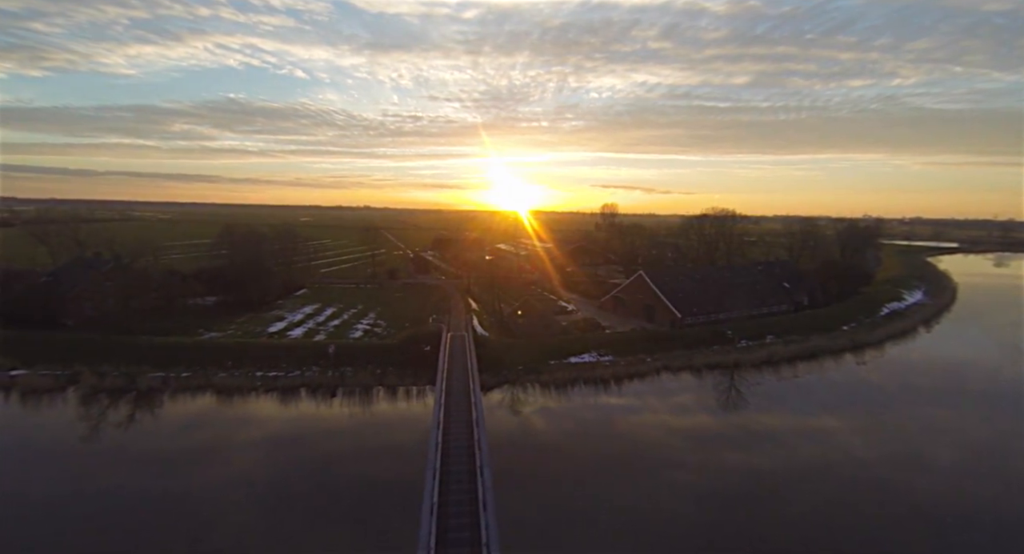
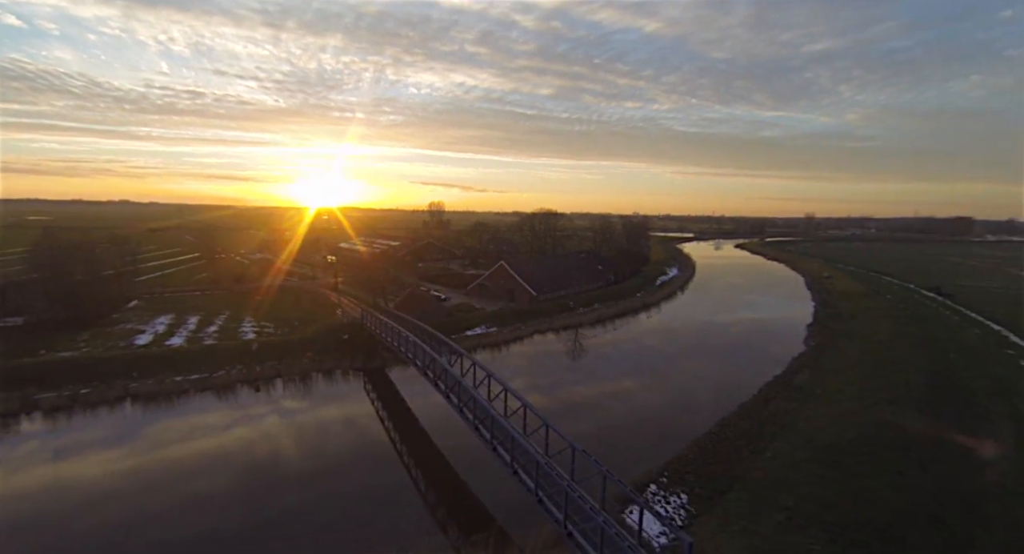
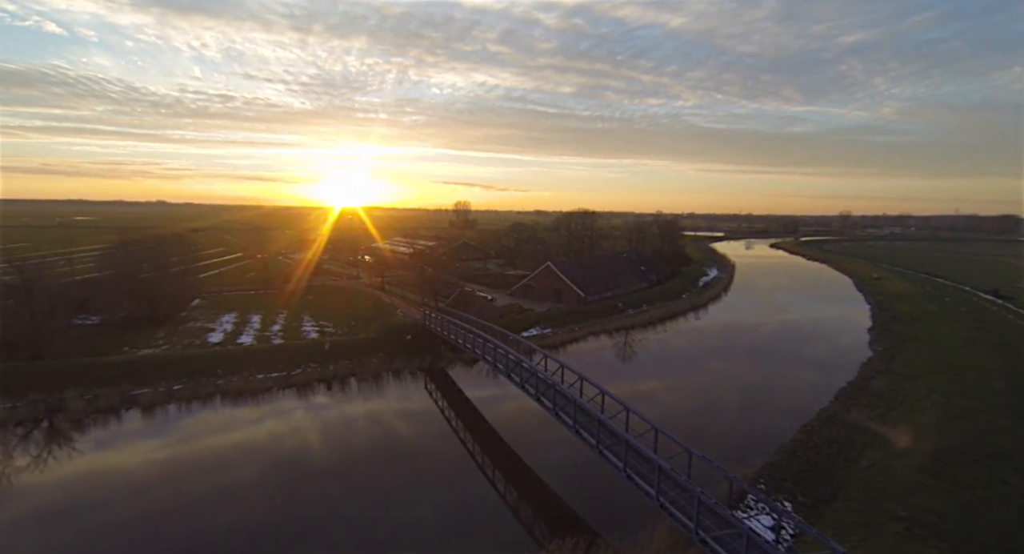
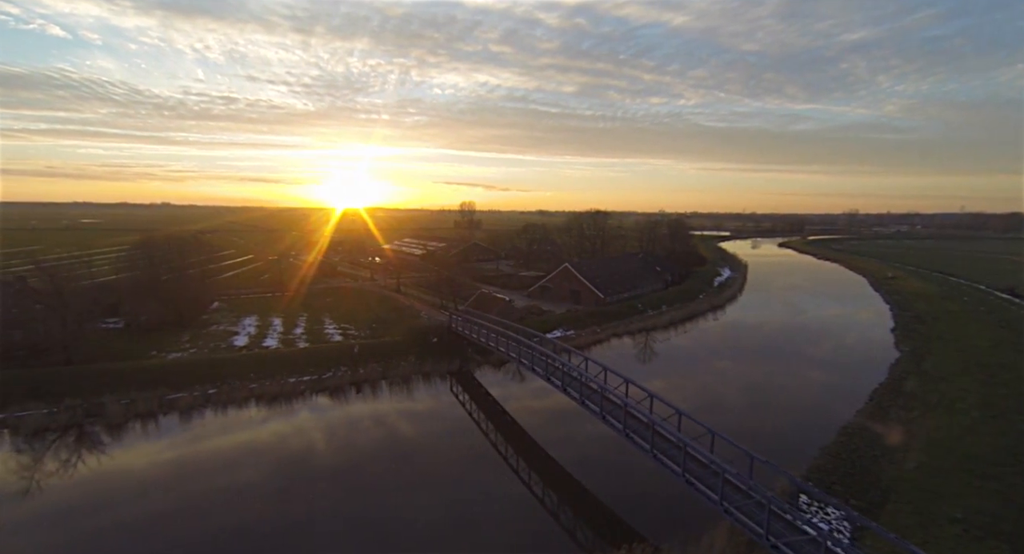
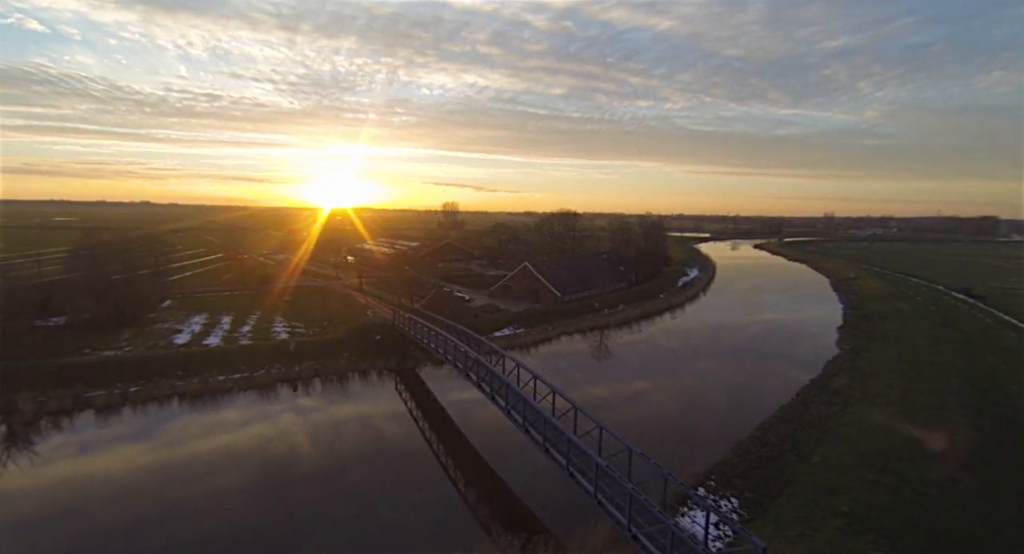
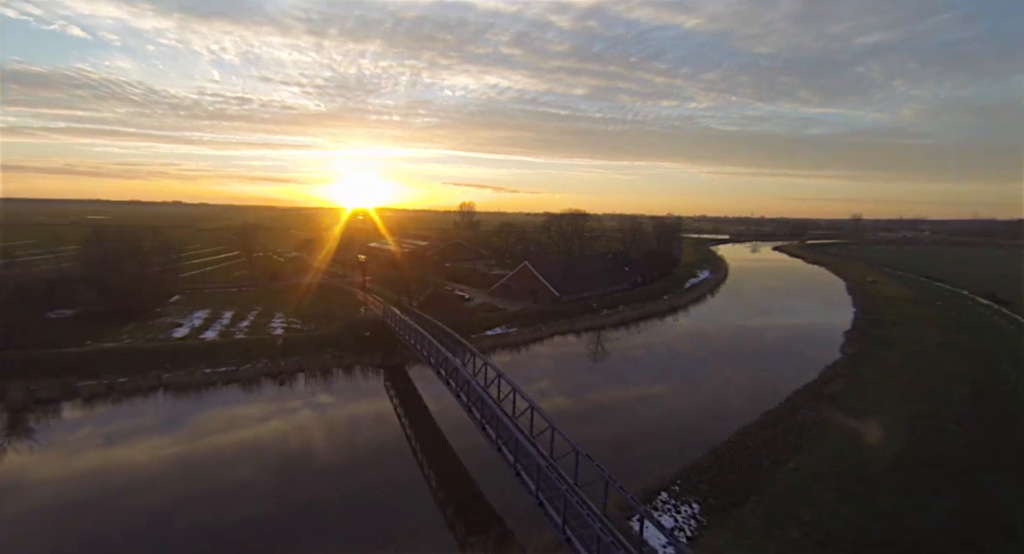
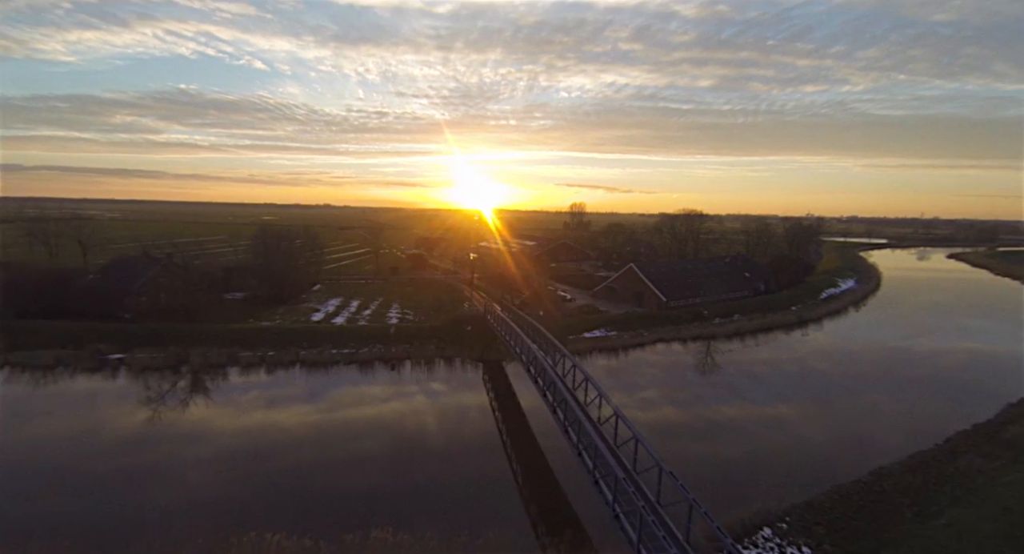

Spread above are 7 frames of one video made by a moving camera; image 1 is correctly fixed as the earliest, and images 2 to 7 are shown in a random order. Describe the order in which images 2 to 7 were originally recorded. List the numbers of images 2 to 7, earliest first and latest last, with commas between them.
7, 6, 2, 5, 3, 4
